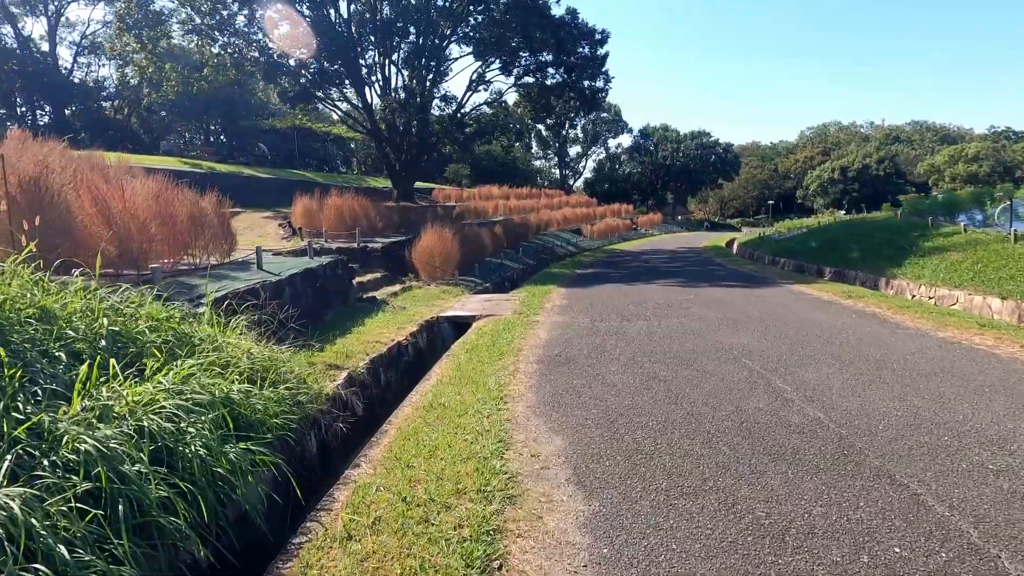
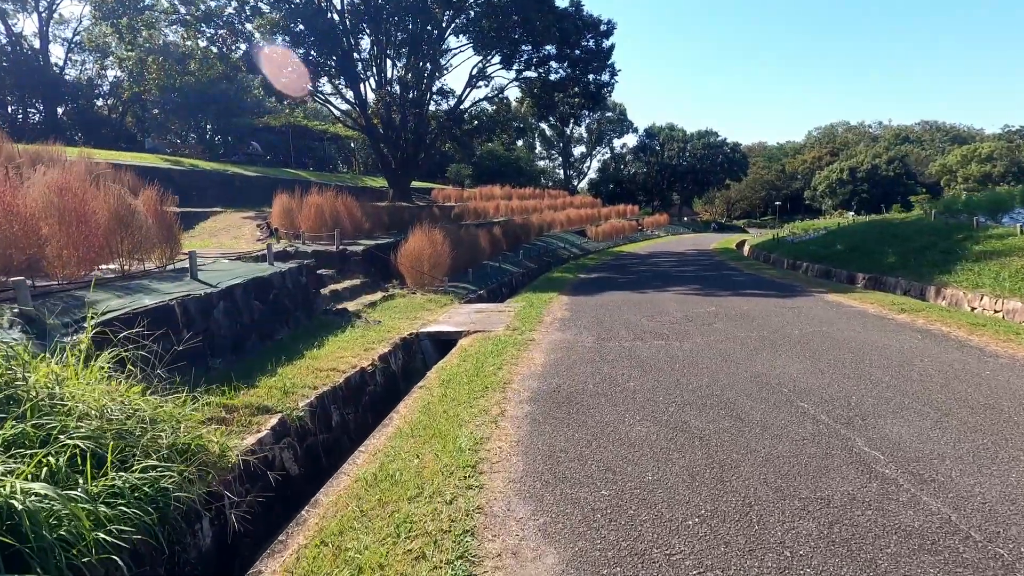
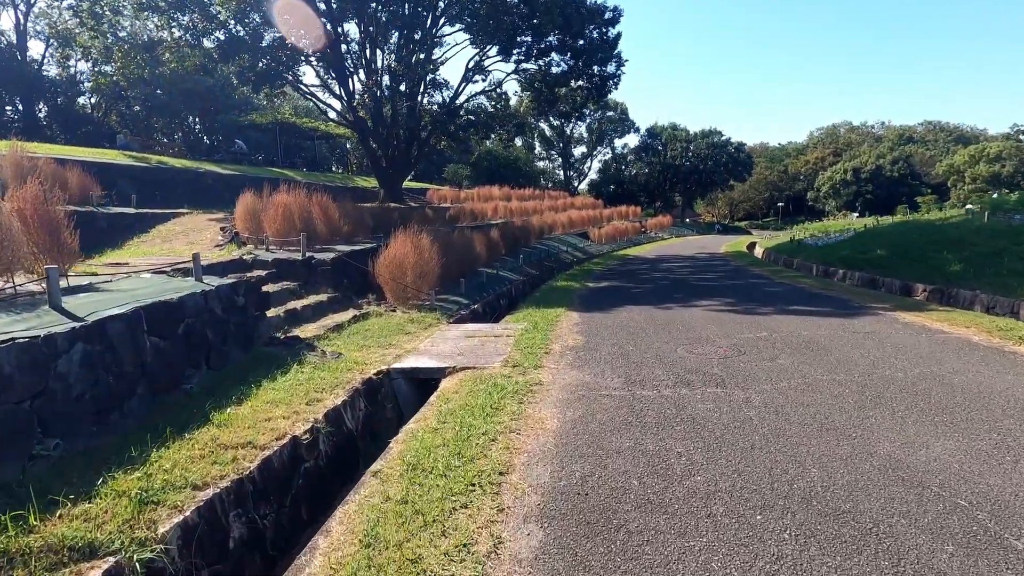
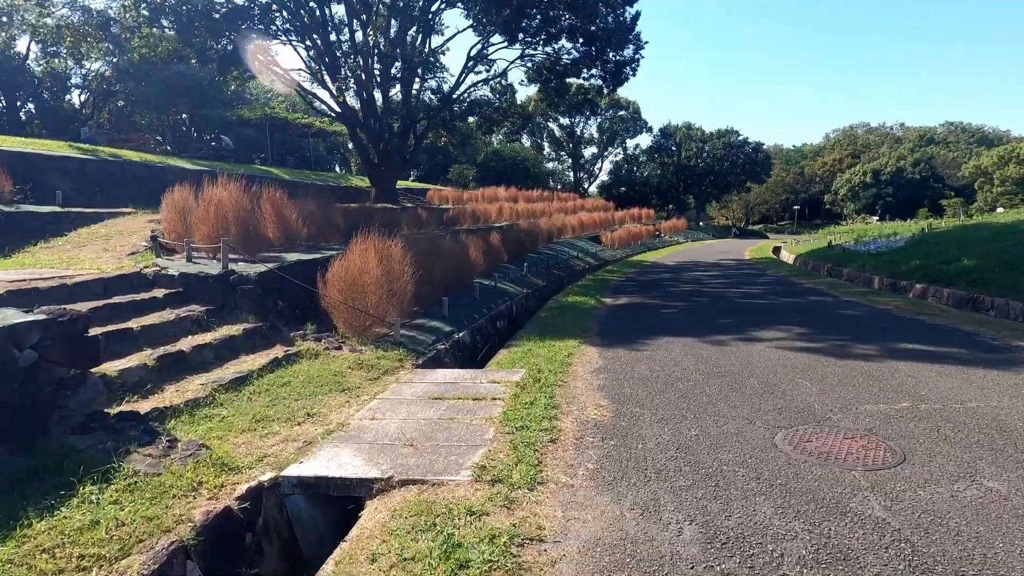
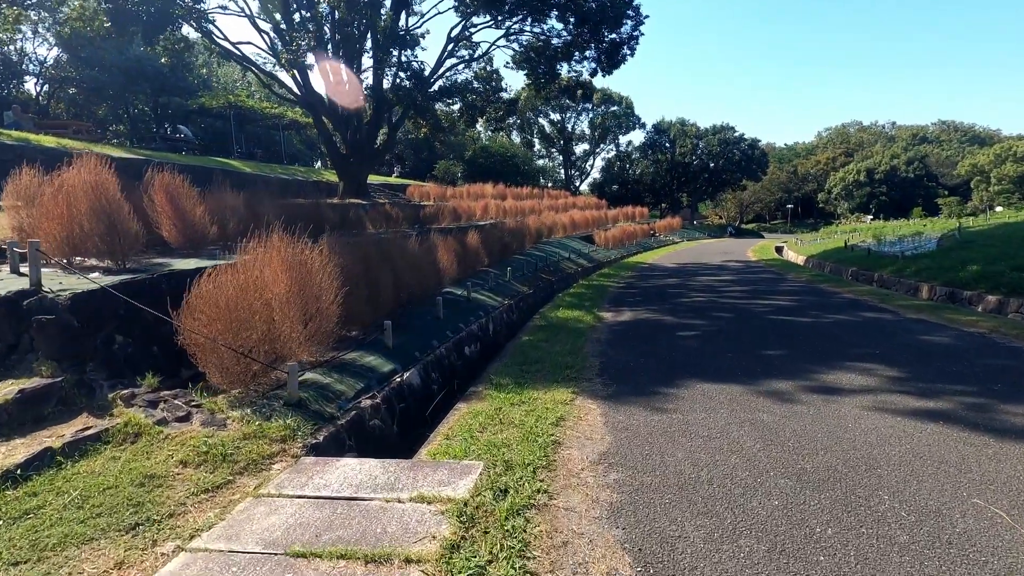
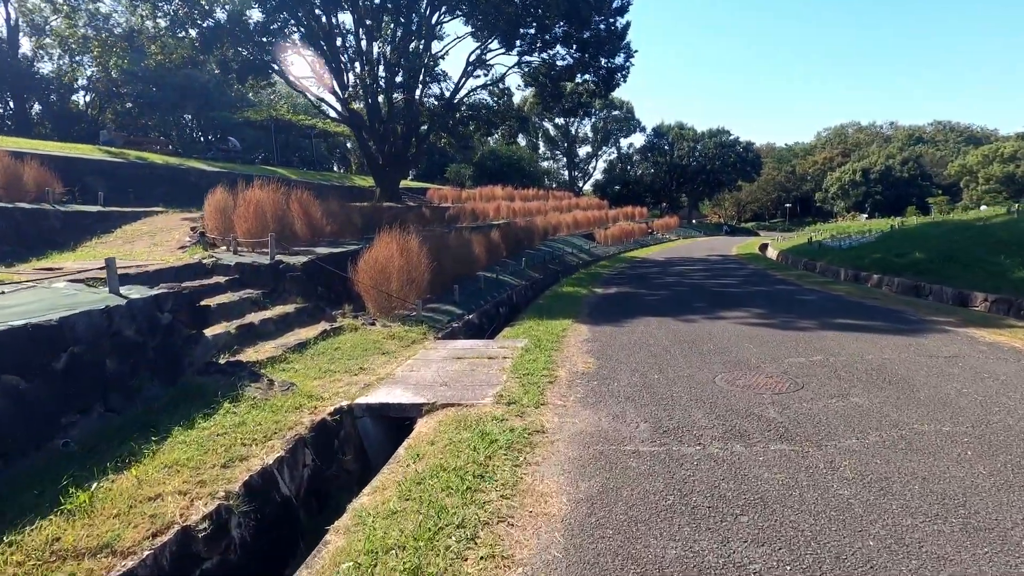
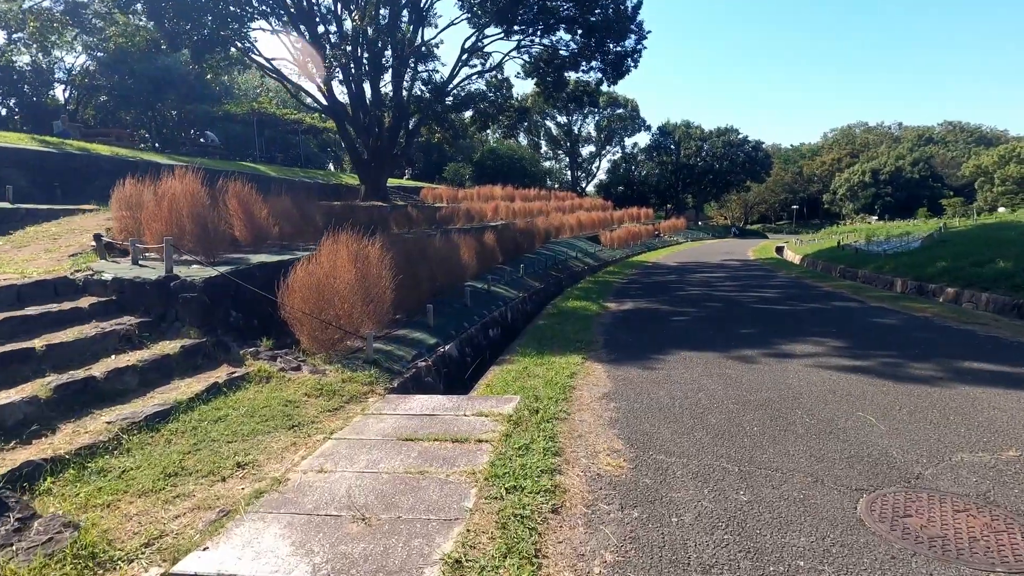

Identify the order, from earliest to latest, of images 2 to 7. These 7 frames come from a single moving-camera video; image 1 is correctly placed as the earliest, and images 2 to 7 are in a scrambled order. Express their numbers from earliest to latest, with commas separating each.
2, 3, 6, 4, 7, 5
